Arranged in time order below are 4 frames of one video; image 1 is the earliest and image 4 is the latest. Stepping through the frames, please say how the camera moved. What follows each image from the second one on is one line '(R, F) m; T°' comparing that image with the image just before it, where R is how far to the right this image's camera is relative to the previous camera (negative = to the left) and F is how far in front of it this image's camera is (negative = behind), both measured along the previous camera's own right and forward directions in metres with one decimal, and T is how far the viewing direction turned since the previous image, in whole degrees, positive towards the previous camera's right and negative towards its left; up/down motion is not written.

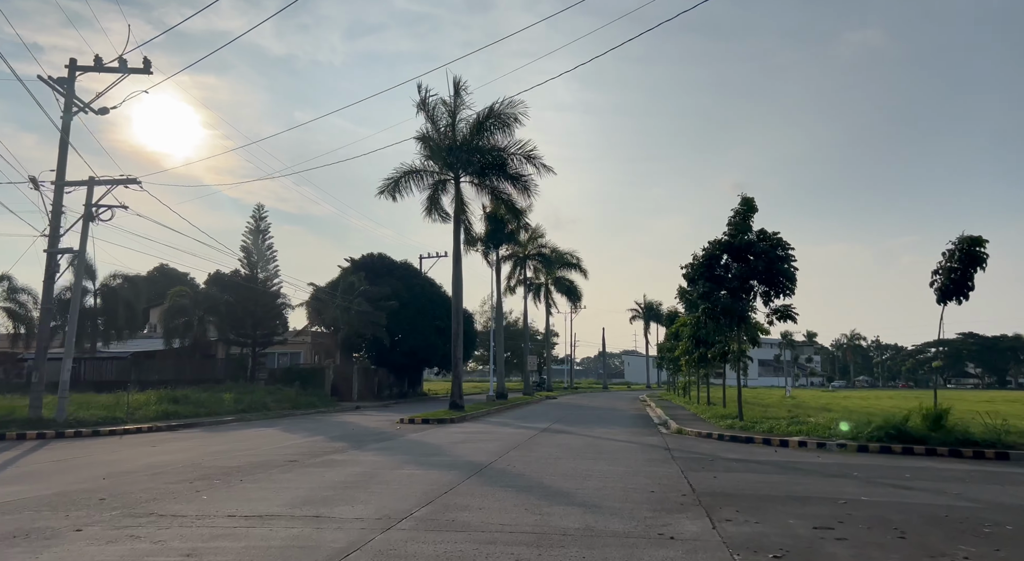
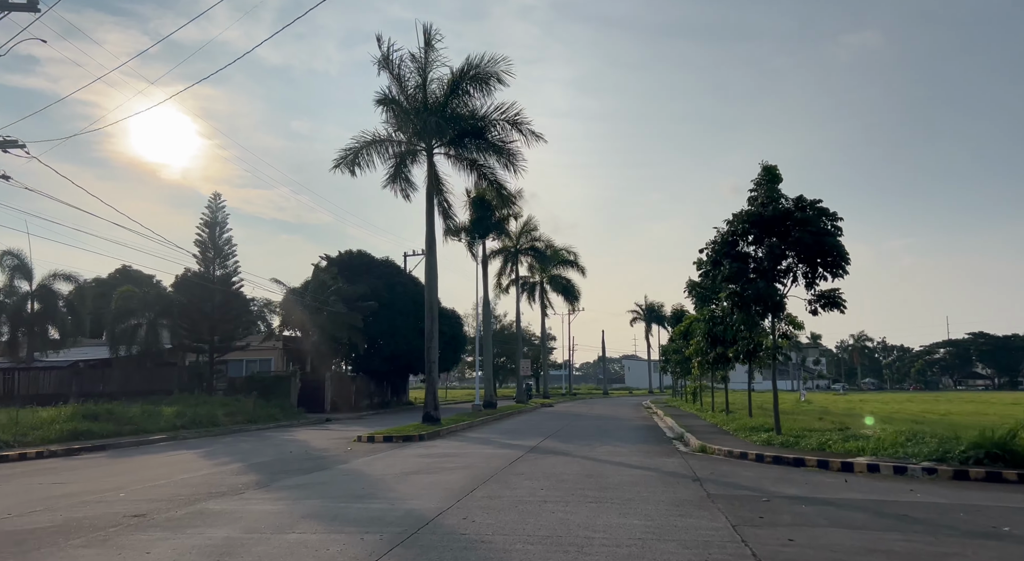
(+0.5, +4.4) m; 0°
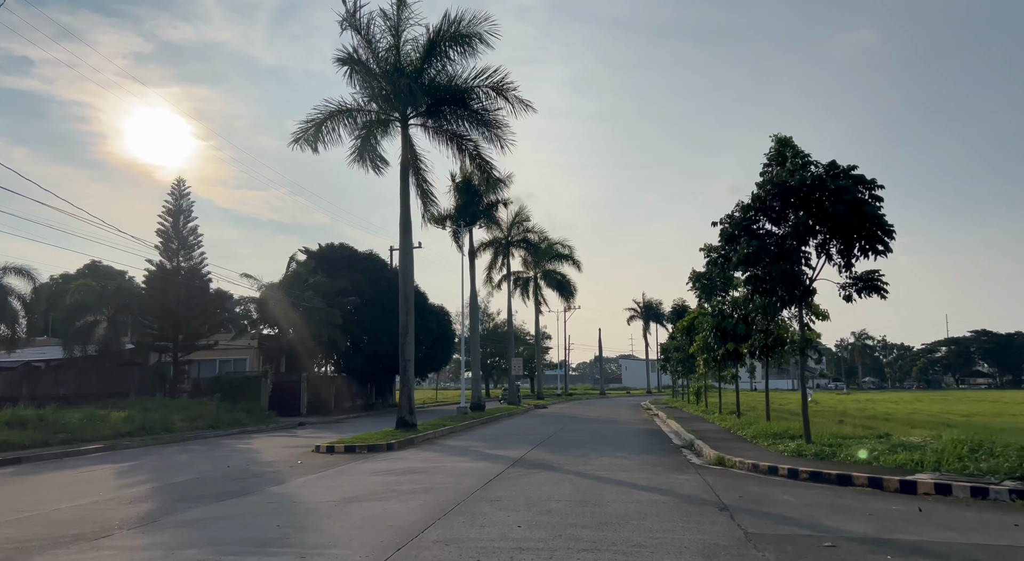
(+0.3, +2.8) m; 0°
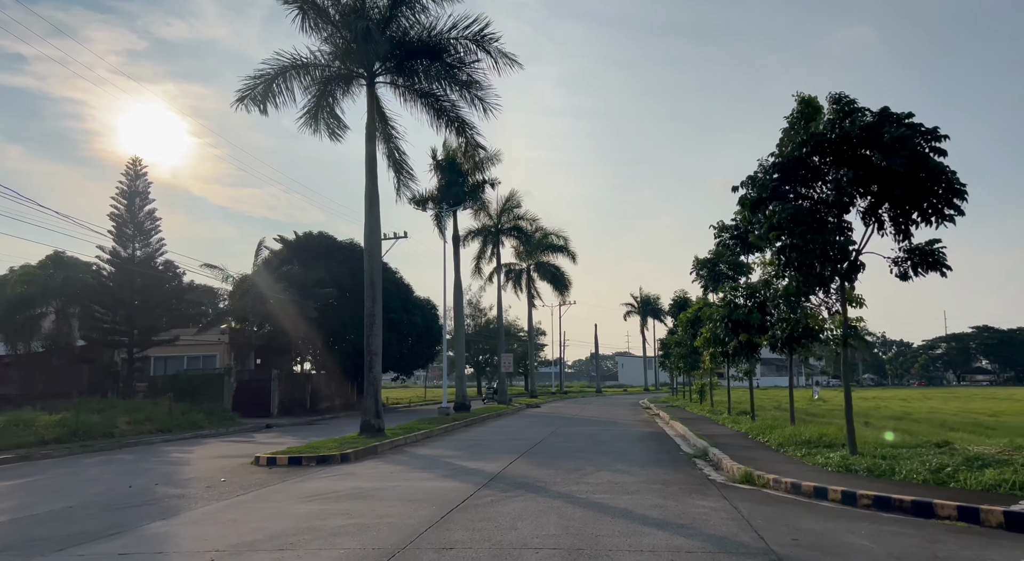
(+0.3, +2.9) m; 0°
